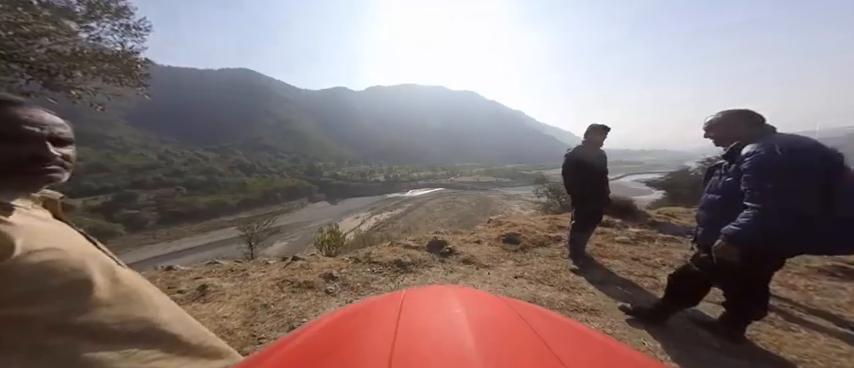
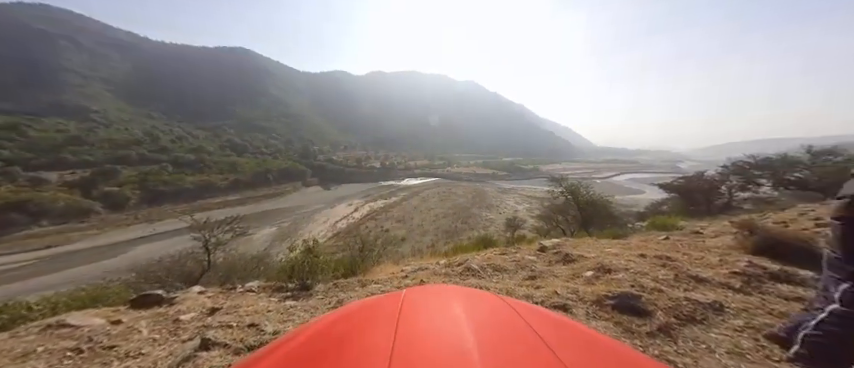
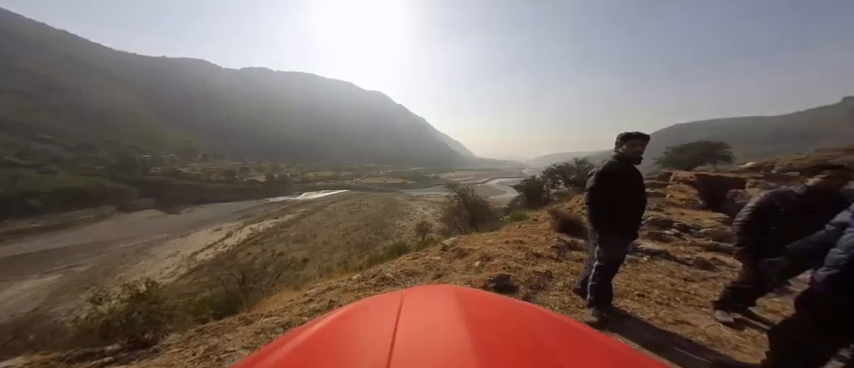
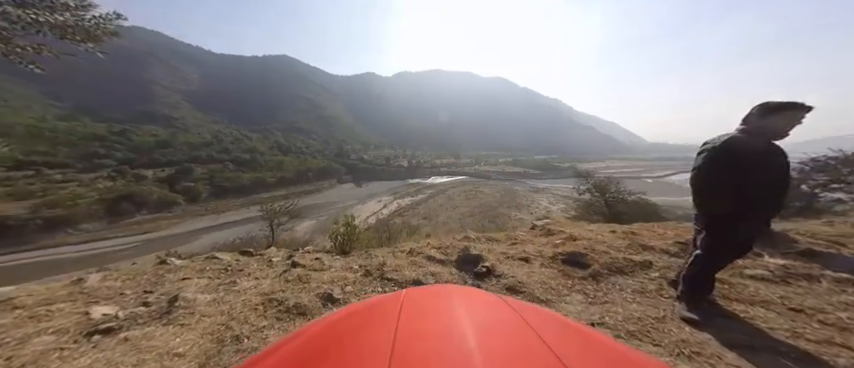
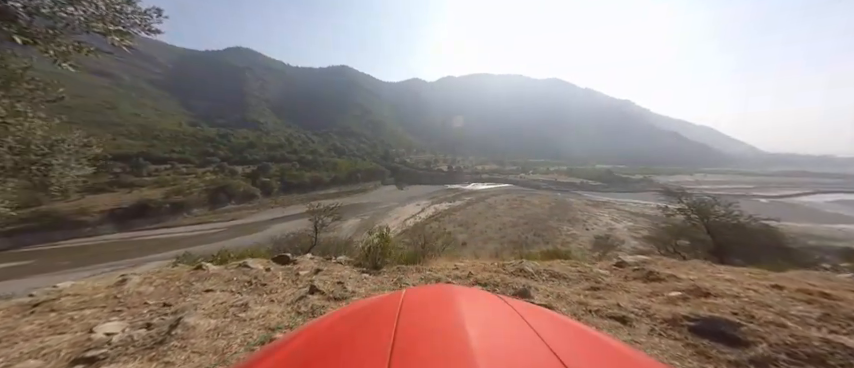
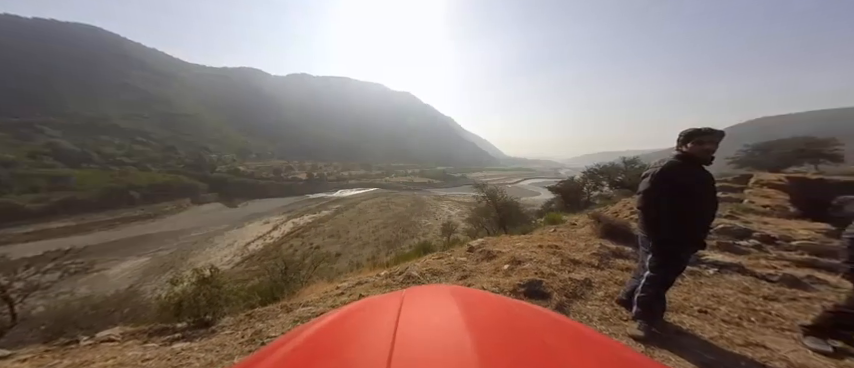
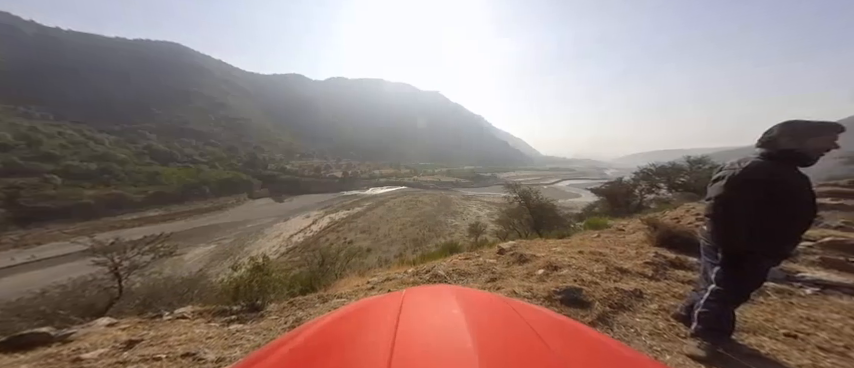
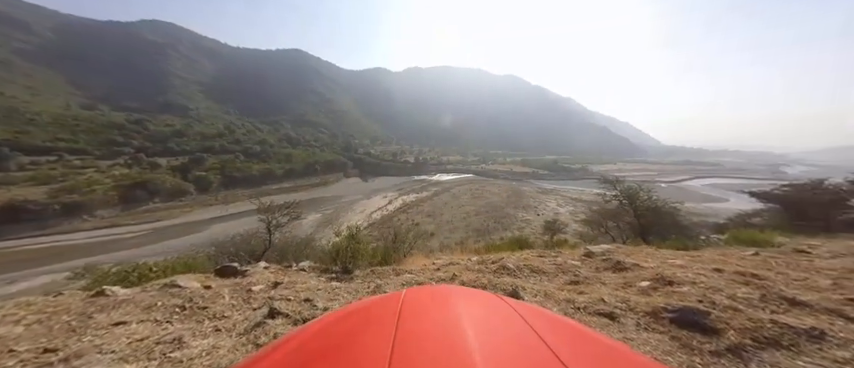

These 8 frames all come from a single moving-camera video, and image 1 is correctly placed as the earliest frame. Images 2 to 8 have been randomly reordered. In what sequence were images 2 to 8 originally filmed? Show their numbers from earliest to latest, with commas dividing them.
4, 5, 8, 2, 7, 6, 3
